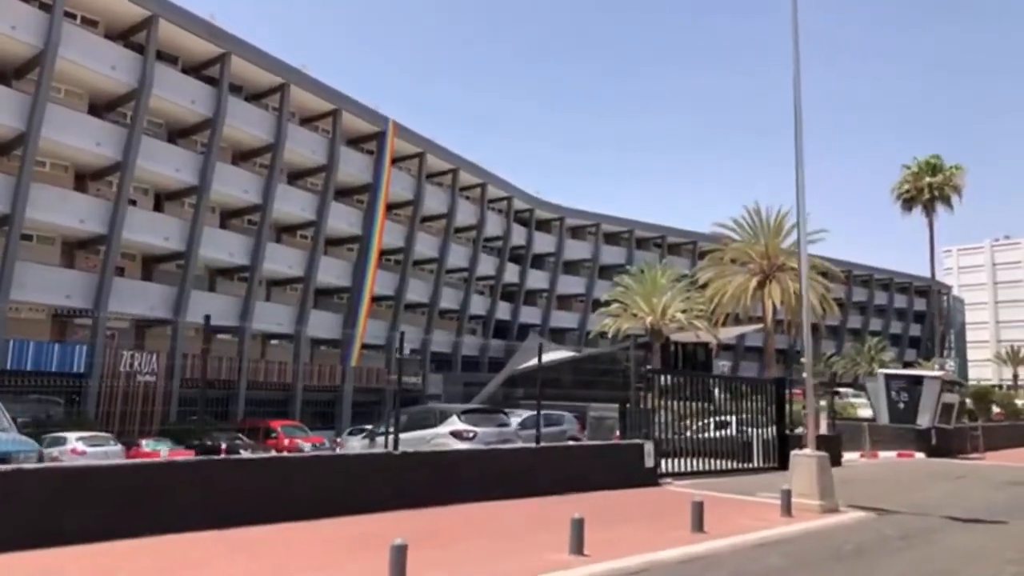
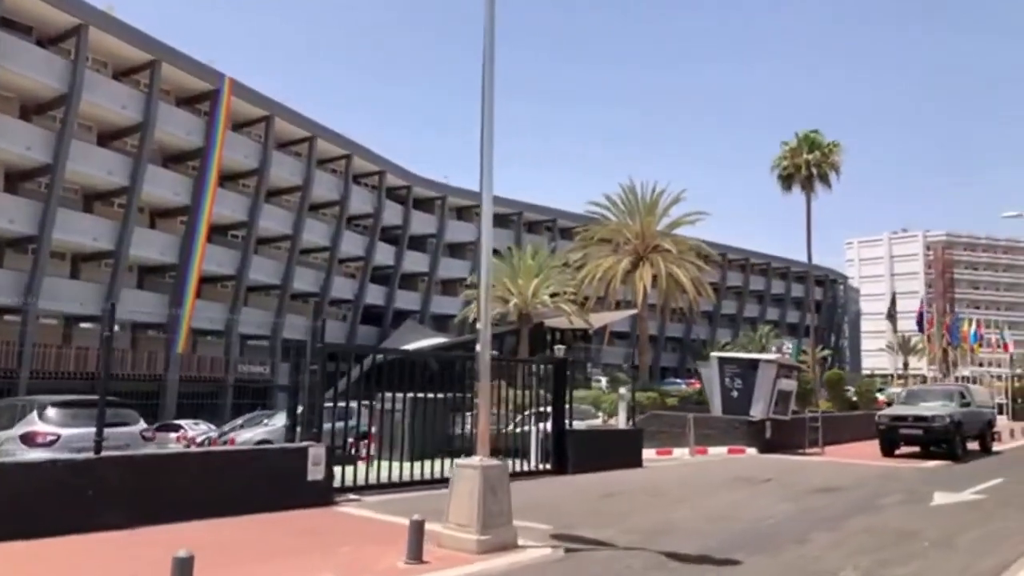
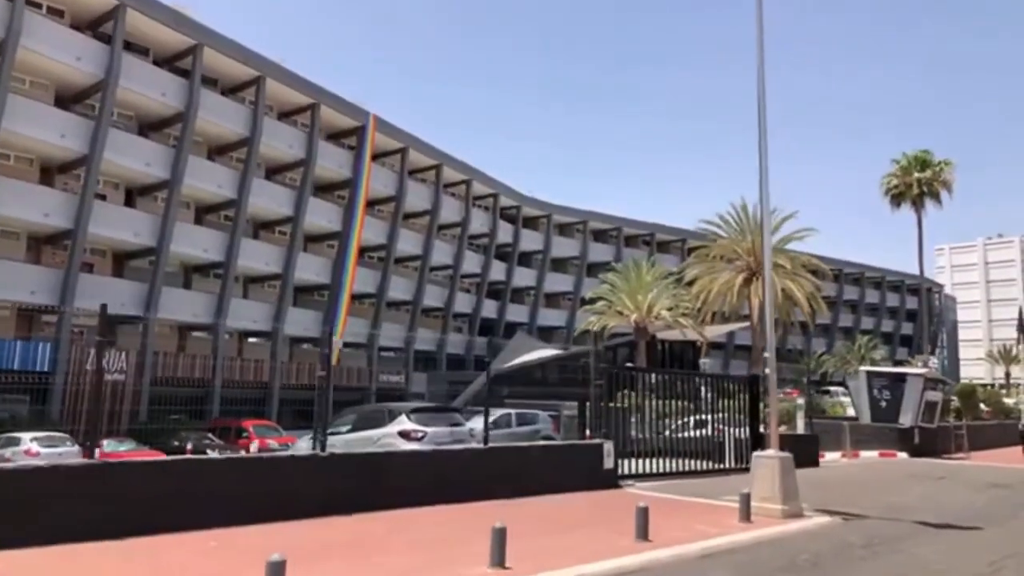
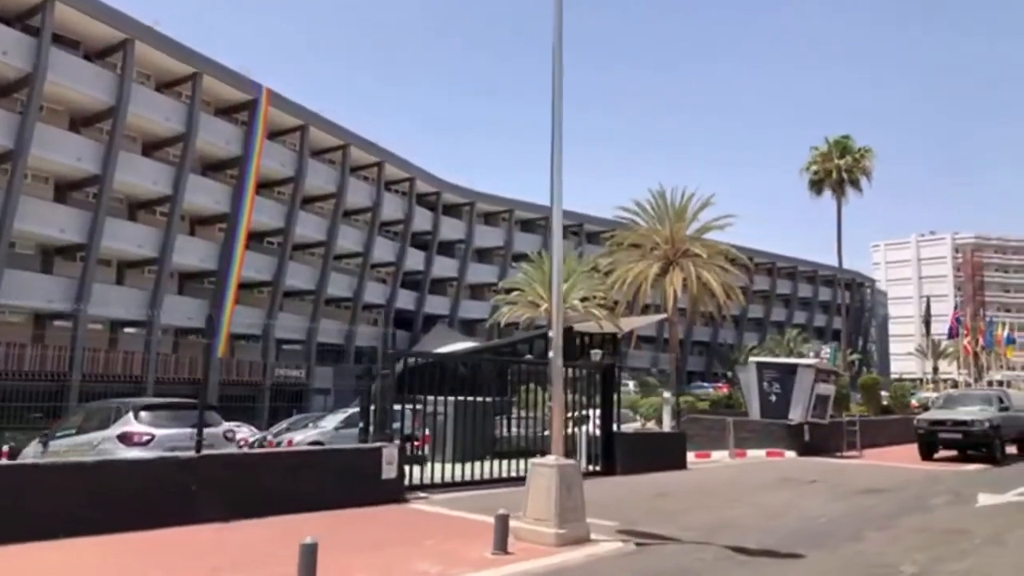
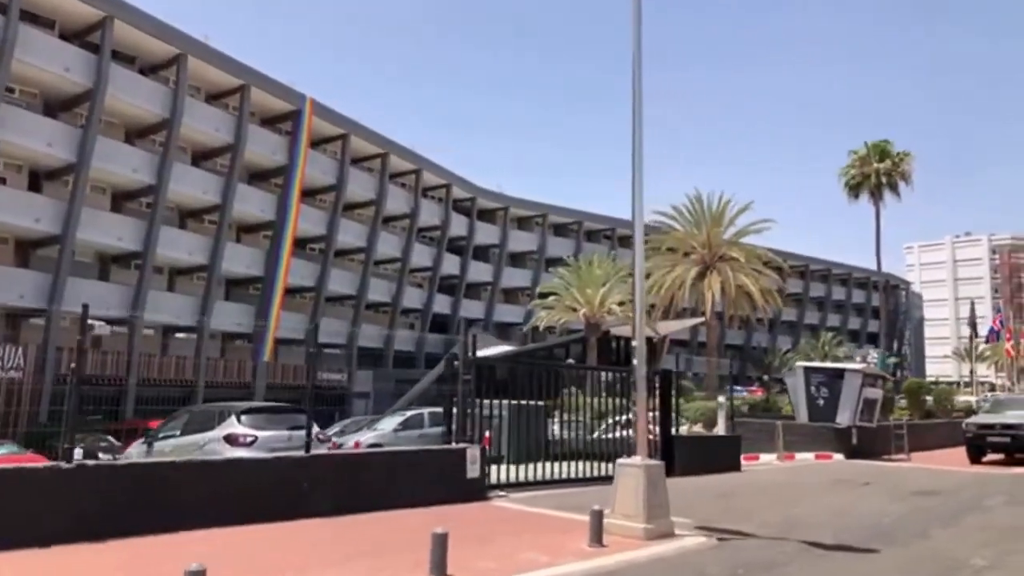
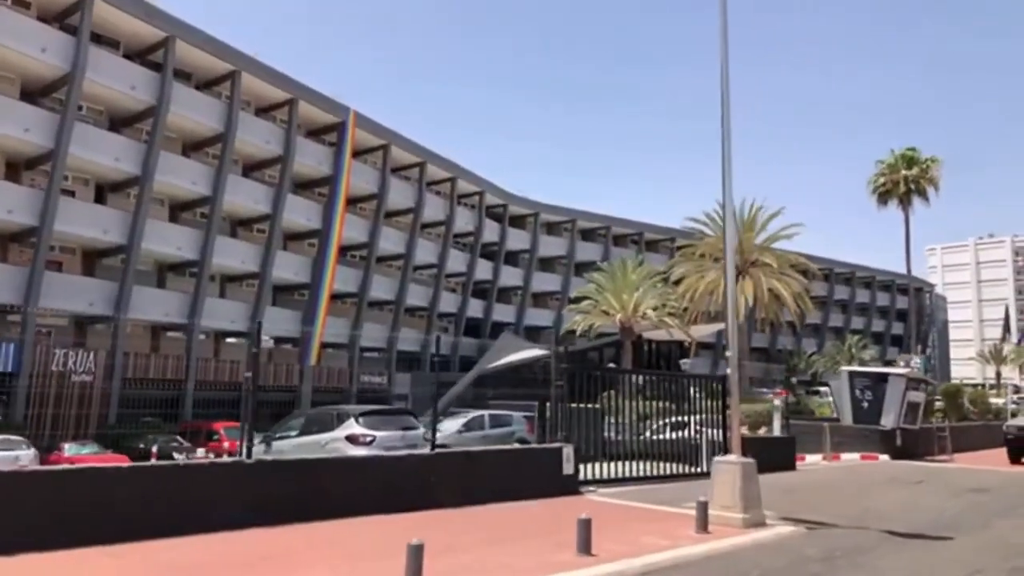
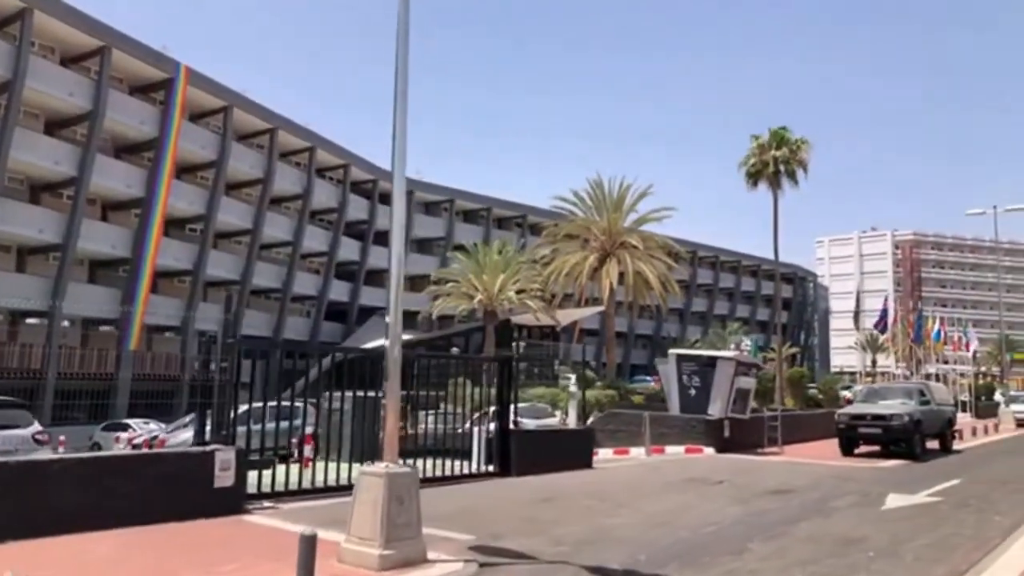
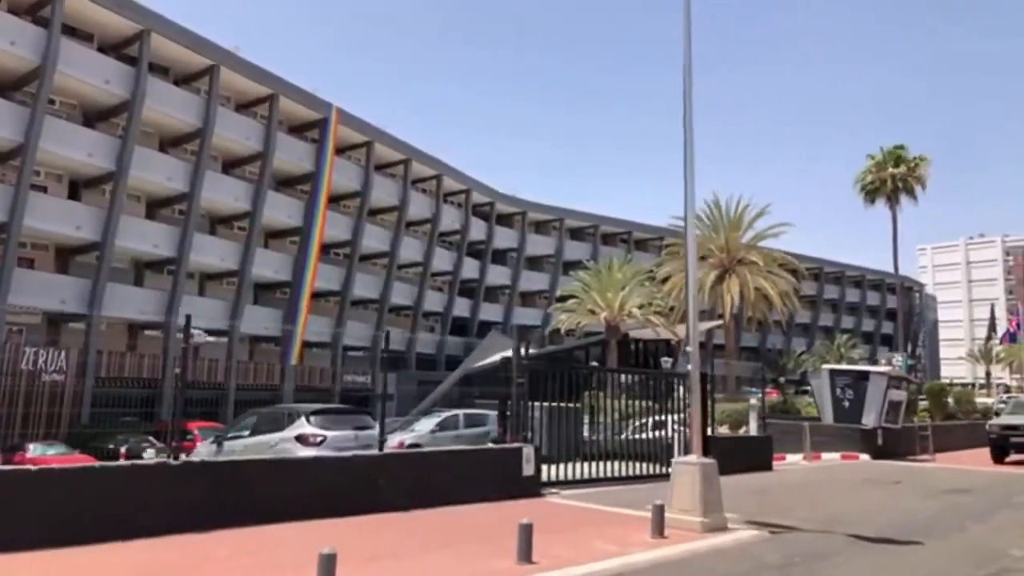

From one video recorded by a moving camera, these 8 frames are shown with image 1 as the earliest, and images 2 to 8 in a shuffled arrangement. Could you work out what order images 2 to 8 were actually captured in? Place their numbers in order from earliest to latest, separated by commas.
3, 6, 8, 5, 4, 2, 7
